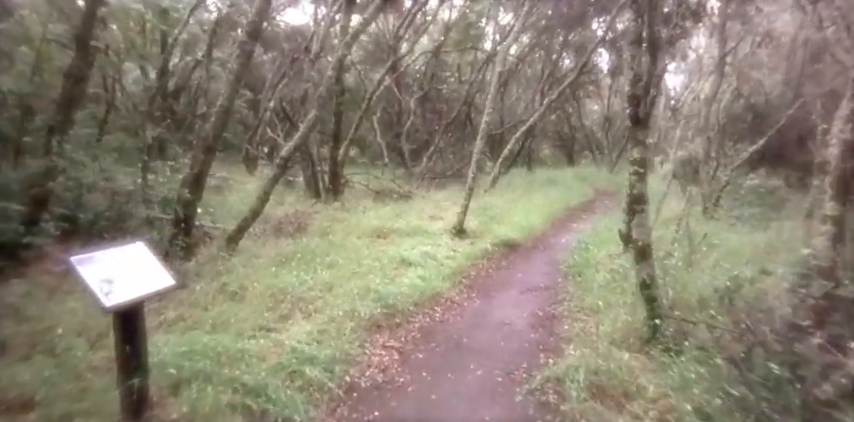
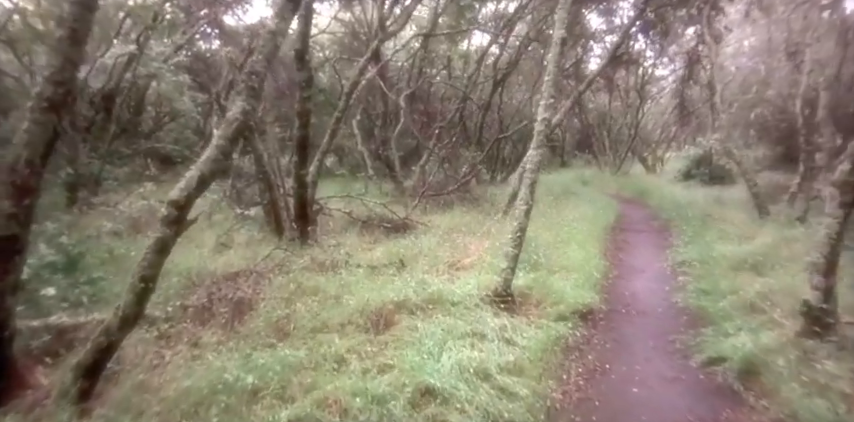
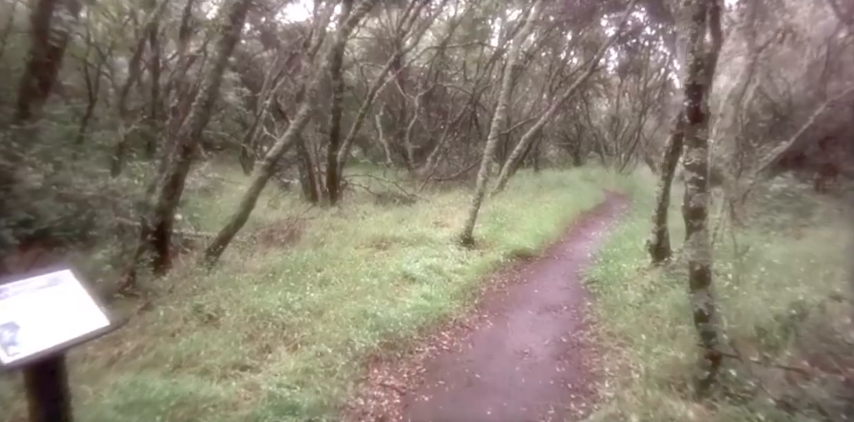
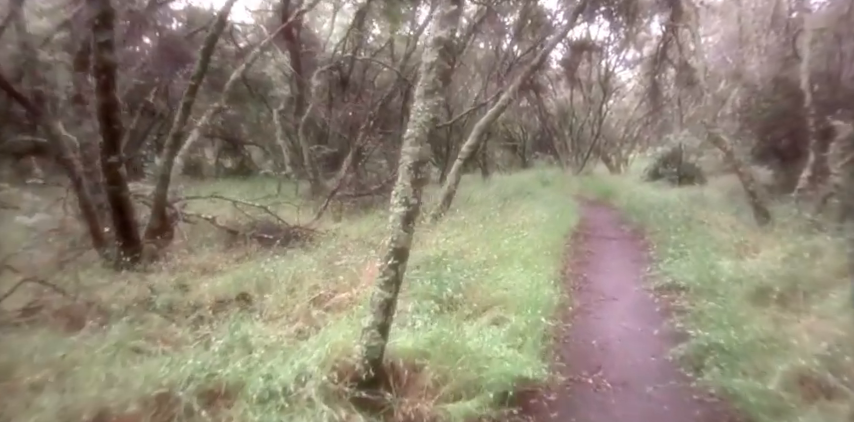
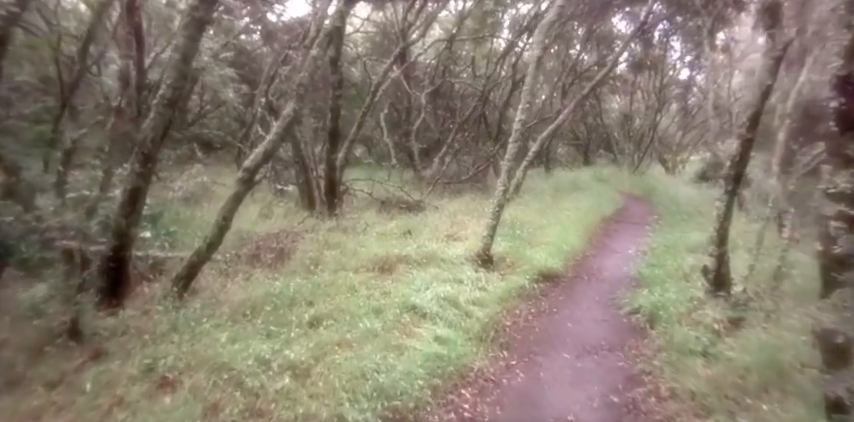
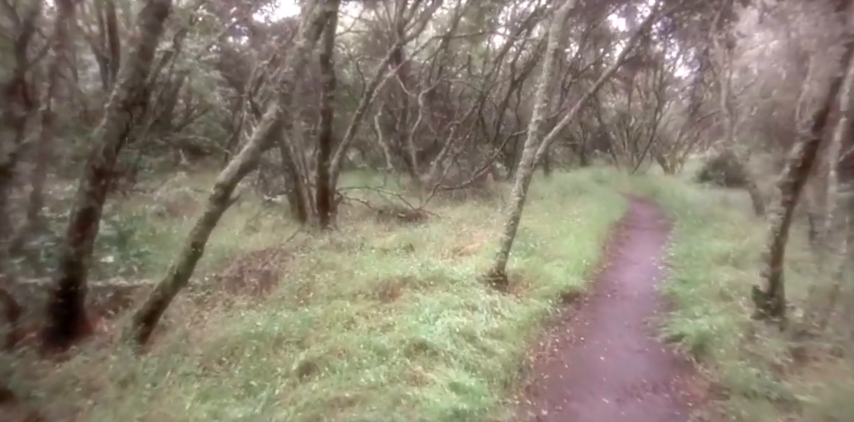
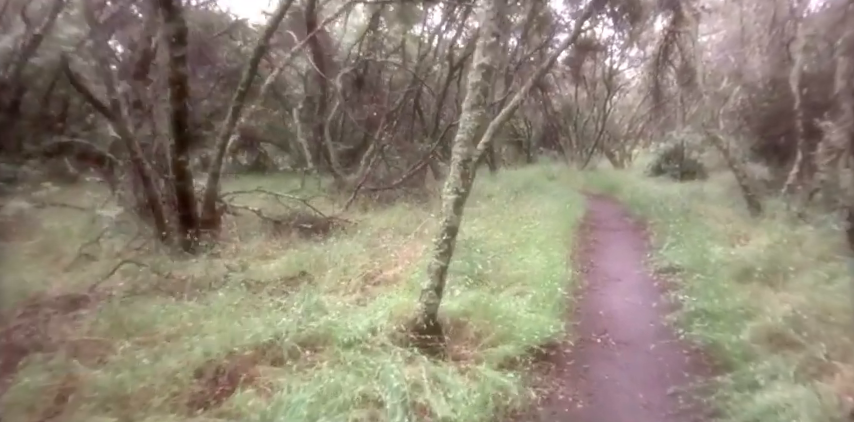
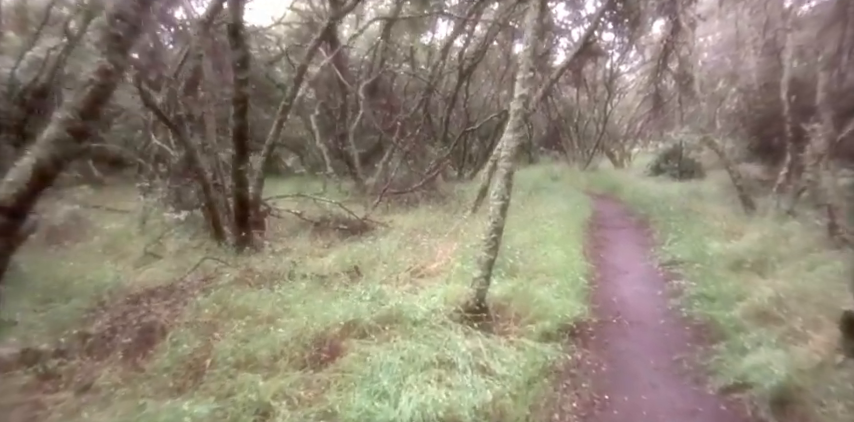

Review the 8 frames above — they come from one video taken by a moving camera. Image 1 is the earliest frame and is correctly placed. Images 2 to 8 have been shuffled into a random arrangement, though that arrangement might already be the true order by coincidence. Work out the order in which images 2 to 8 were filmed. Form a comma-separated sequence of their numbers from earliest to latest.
3, 5, 6, 2, 8, 7, 4
